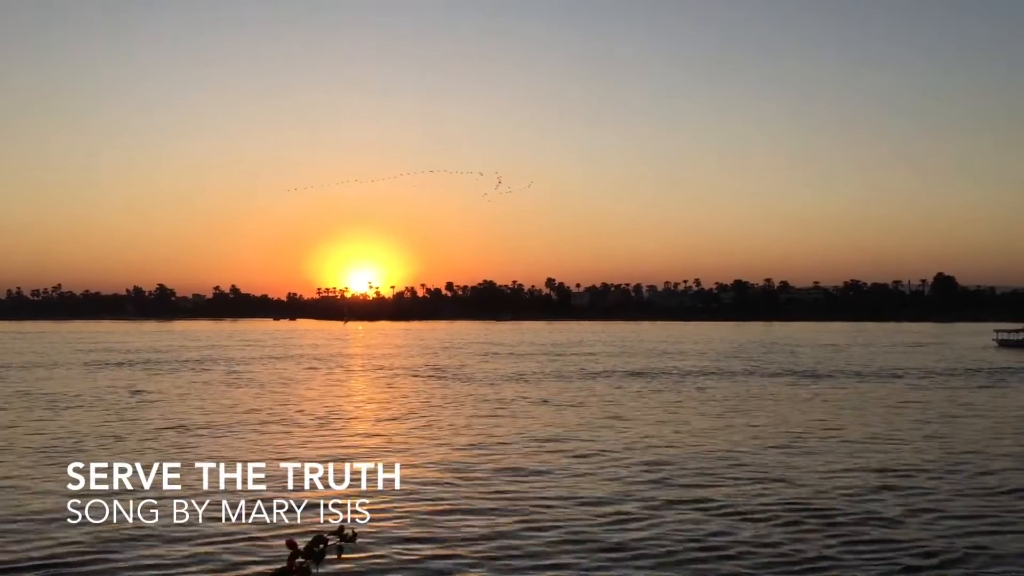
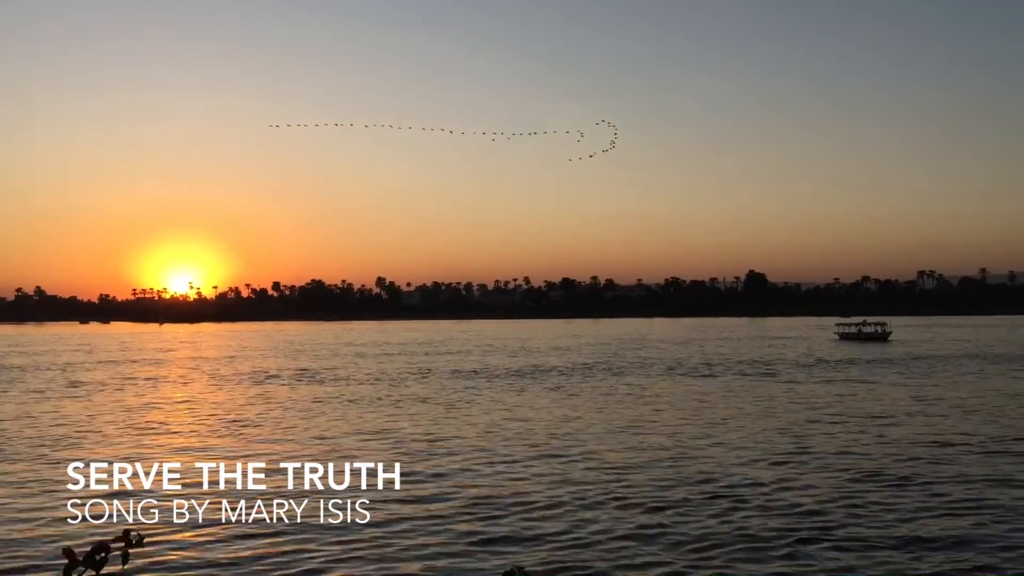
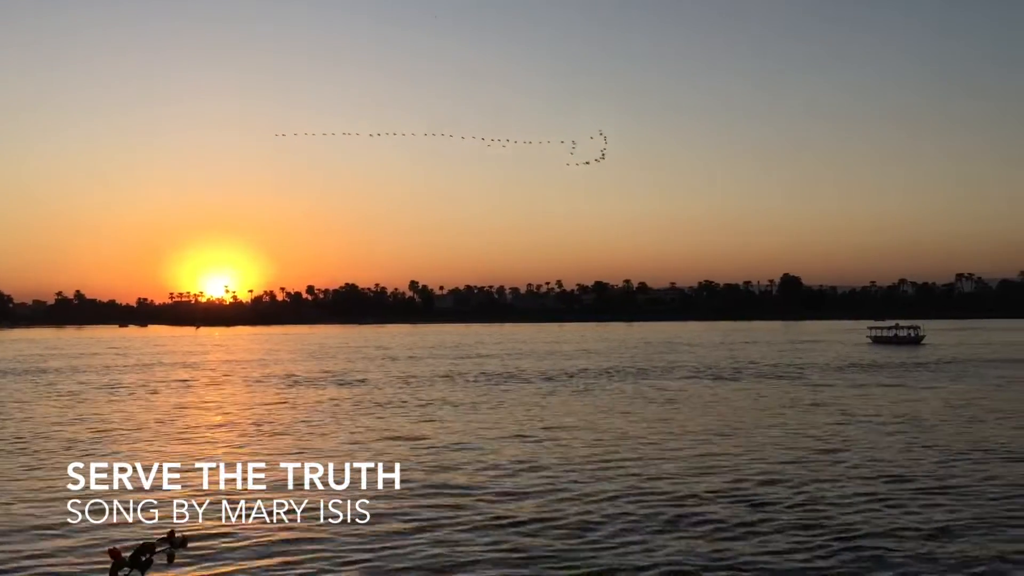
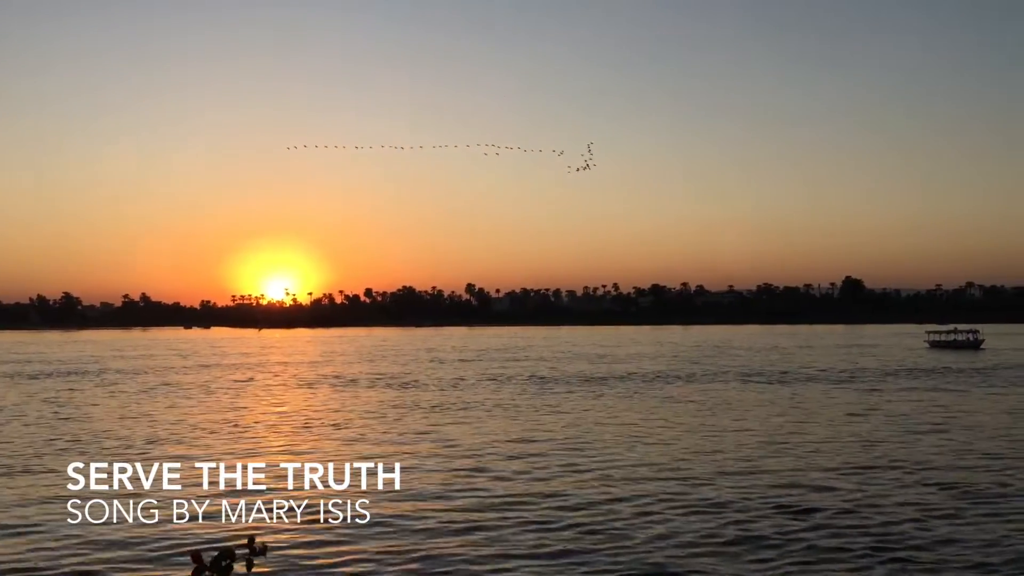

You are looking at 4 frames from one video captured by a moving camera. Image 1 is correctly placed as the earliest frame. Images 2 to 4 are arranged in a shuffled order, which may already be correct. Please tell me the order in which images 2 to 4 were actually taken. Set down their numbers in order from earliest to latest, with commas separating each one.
4, 3, 2
